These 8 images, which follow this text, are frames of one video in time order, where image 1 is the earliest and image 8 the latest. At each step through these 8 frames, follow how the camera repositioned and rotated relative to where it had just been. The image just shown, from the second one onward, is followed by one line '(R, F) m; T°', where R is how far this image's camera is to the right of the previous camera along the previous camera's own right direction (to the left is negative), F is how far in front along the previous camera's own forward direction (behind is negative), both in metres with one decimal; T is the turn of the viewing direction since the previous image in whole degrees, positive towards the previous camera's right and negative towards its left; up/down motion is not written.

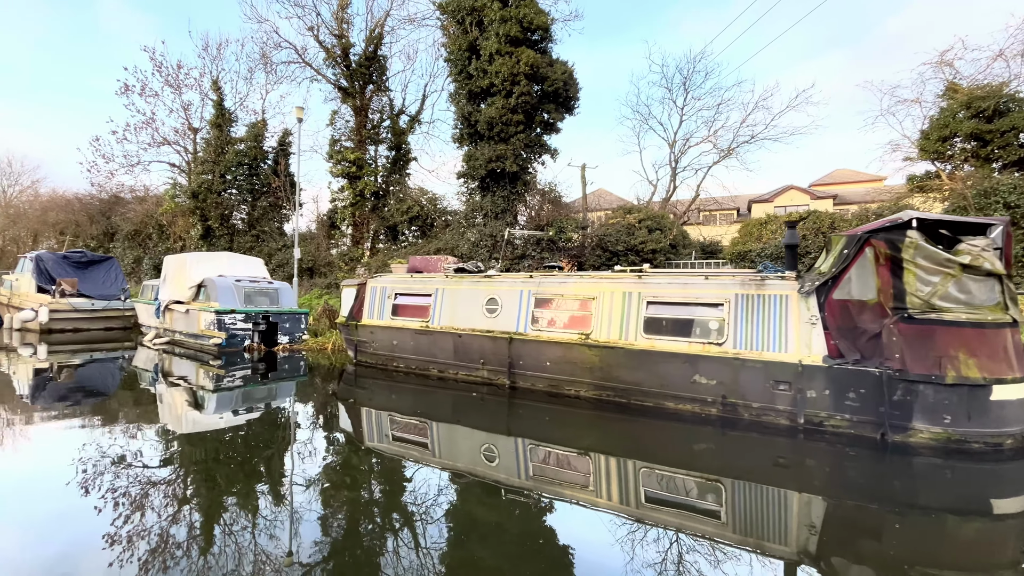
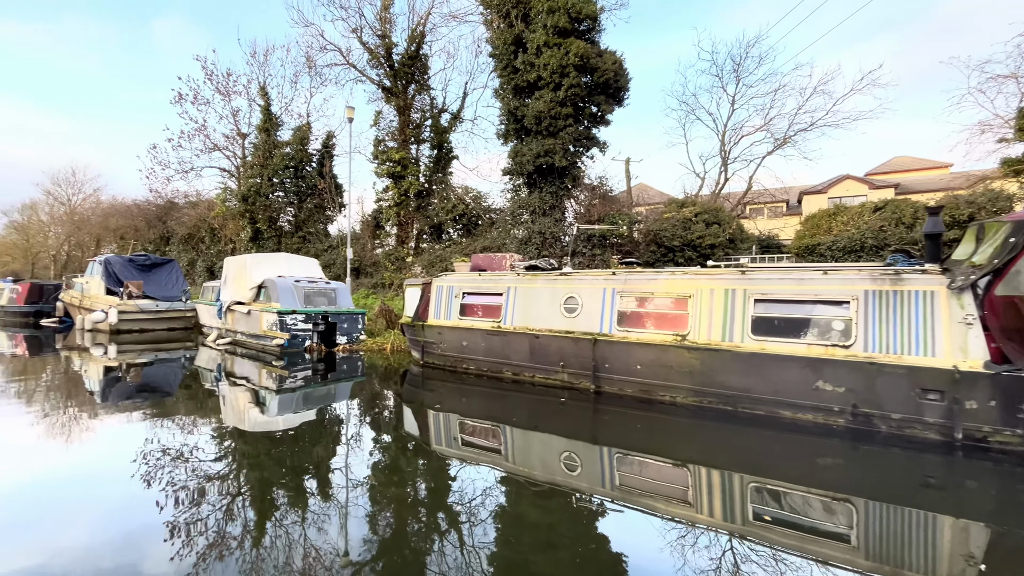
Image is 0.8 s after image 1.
(-0.6, +0.3) m; -4°
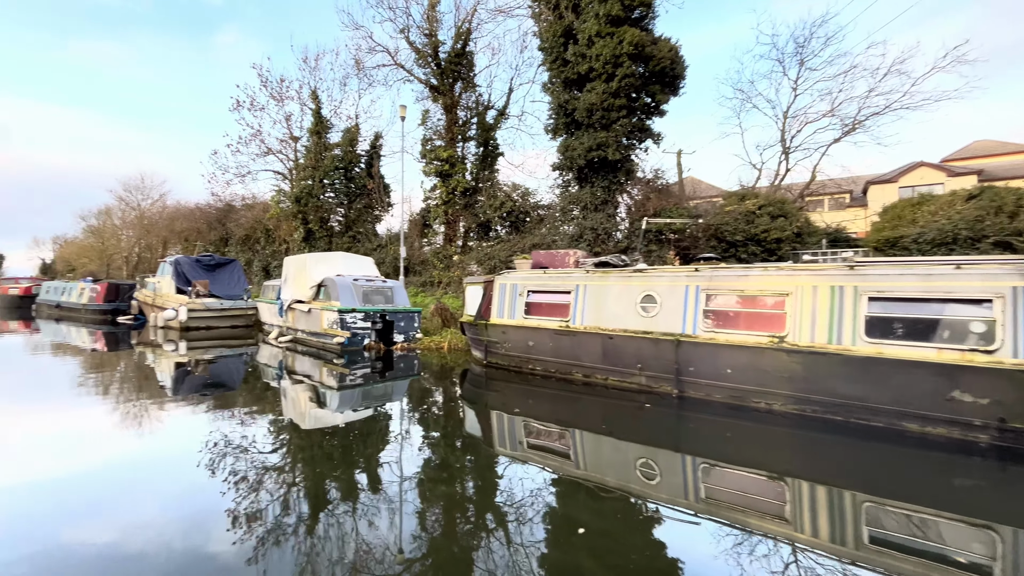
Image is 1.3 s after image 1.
(-0.4, +0.3) m; -5°
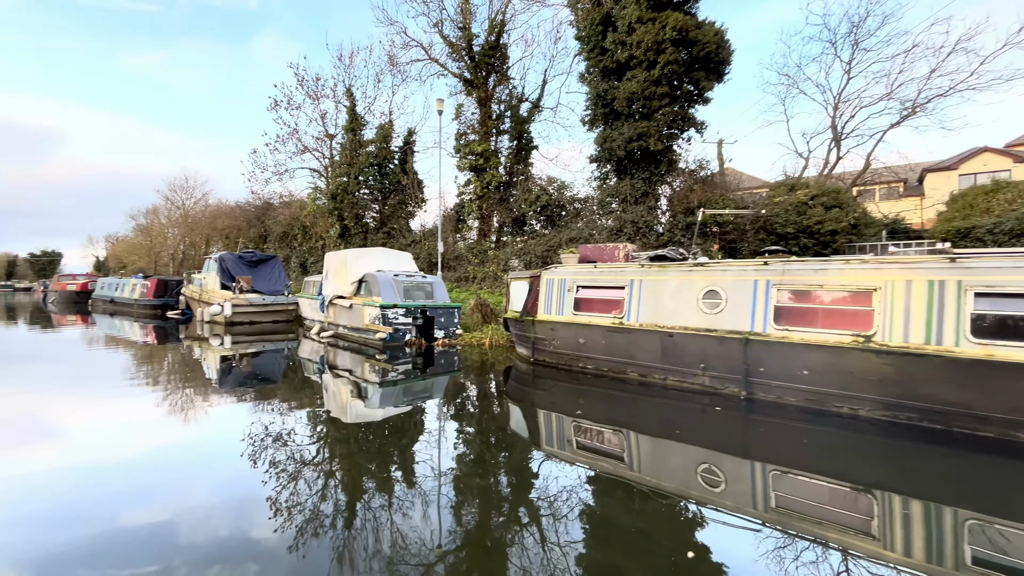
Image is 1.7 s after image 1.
(-0.3, +0.2) m; -3°
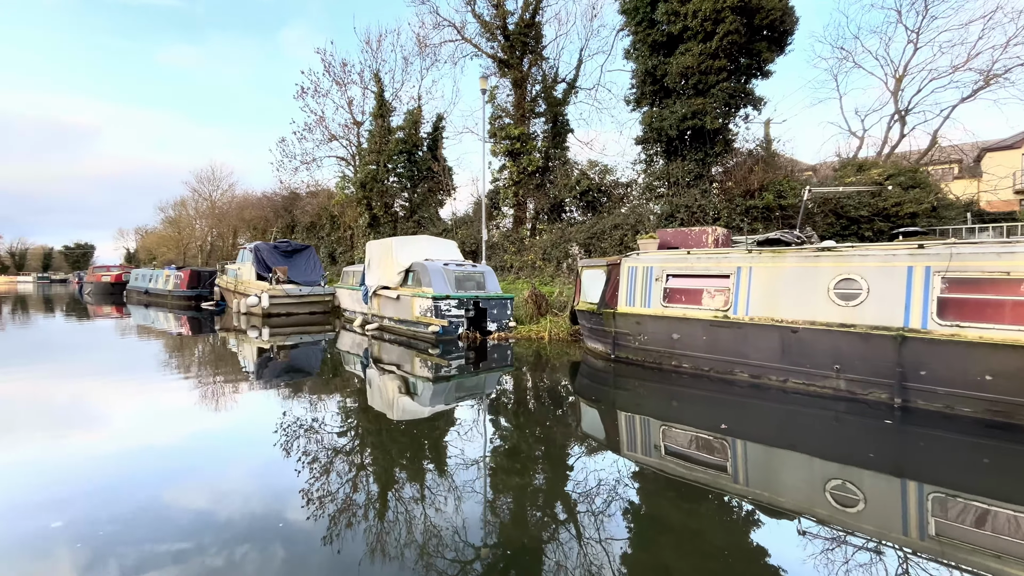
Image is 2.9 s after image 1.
(-0.8, +0.7) m; -2°
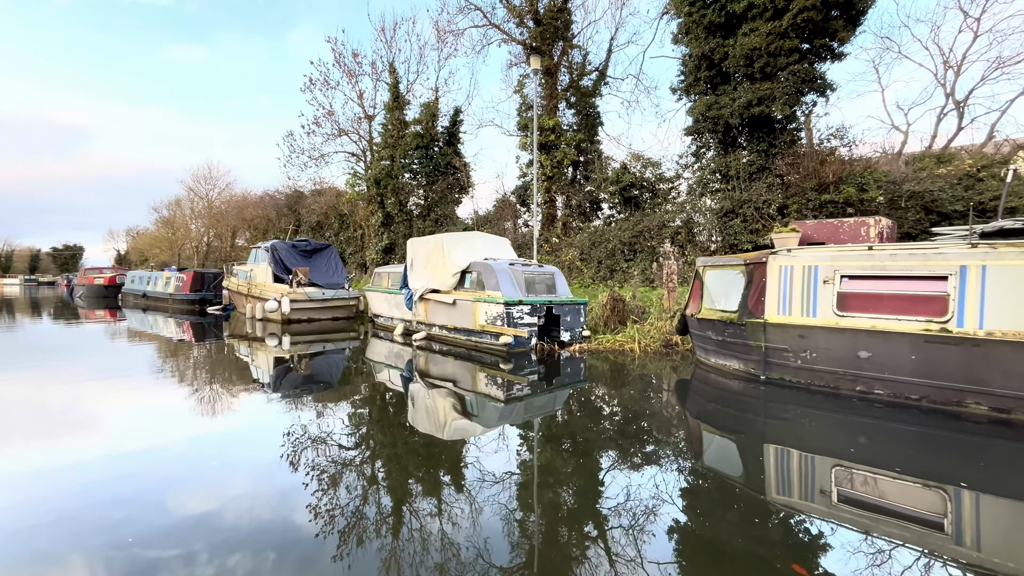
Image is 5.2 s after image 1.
(-1.5, +1.3) m; +1°
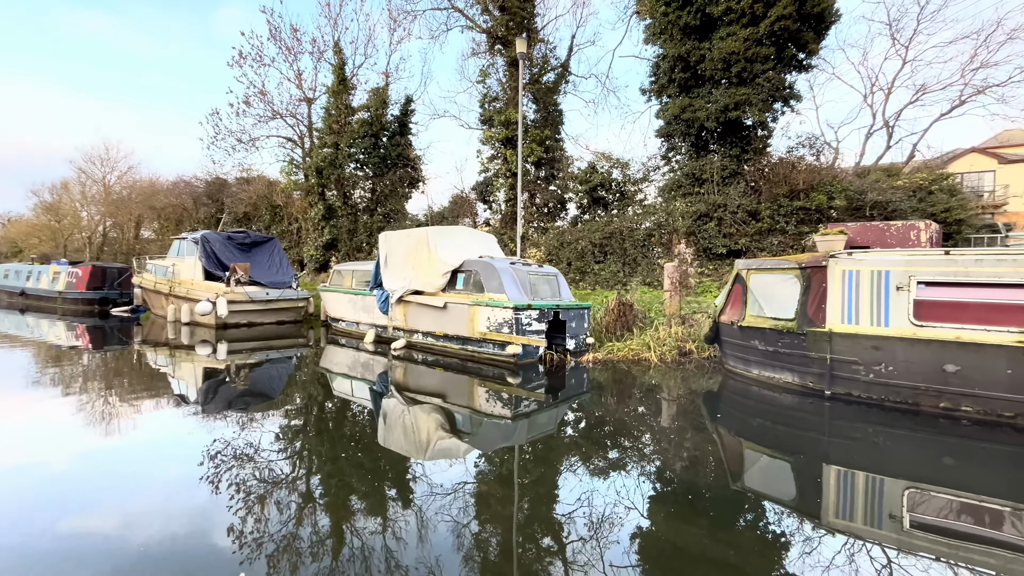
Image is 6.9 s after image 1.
(-1.1, +1.0) m; +9°
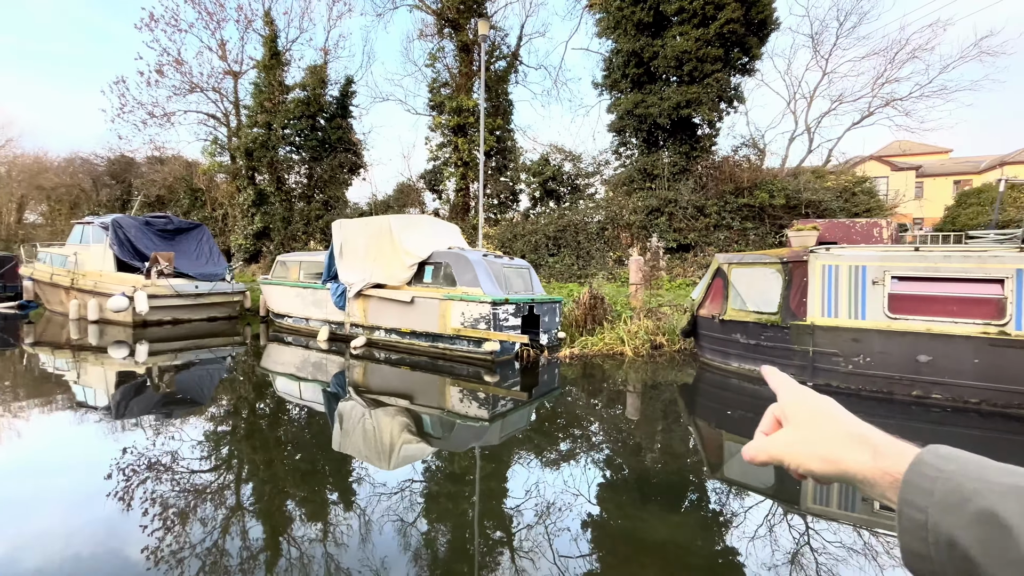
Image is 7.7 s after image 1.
(-0.6, +0.3) m; +8°
